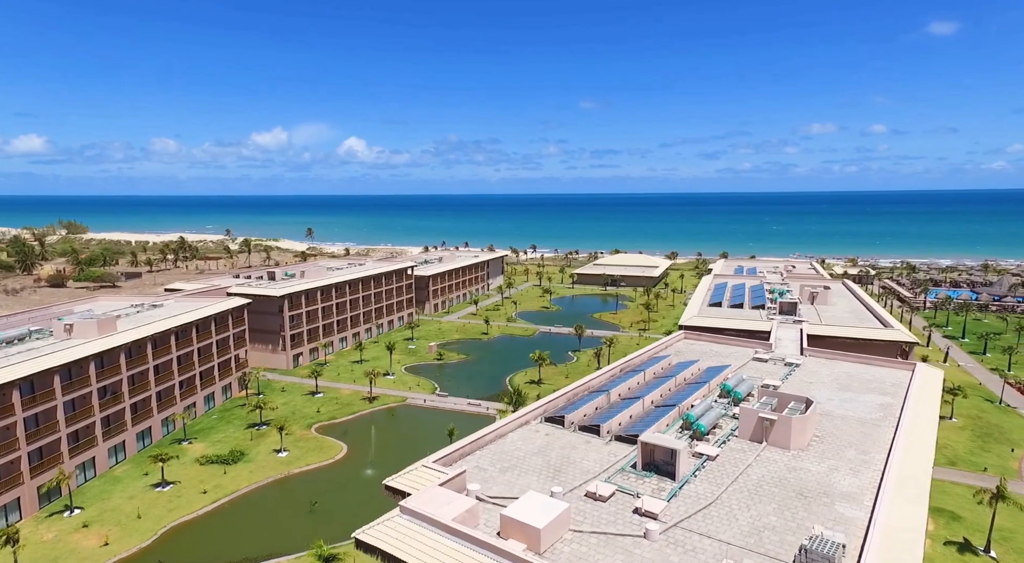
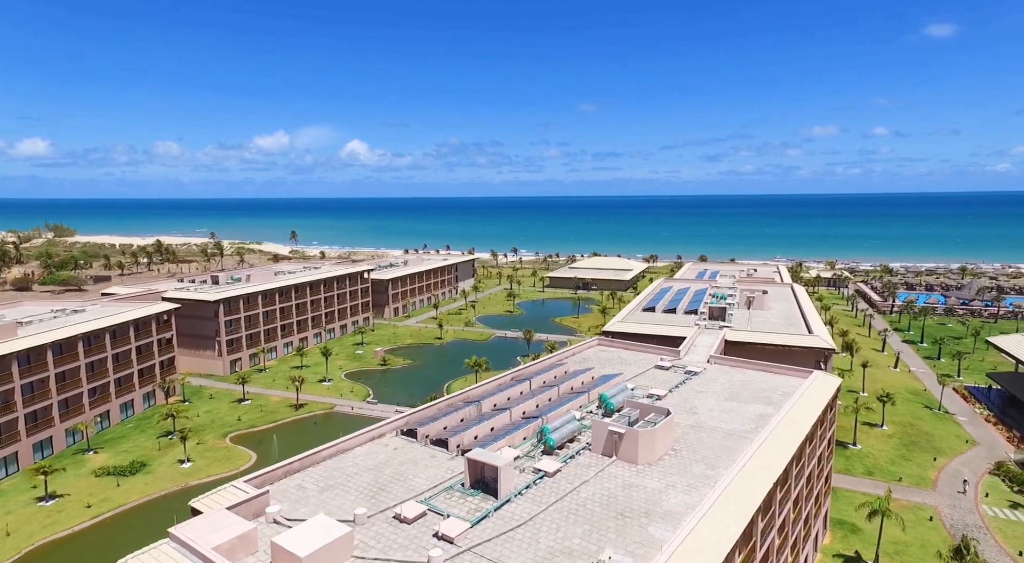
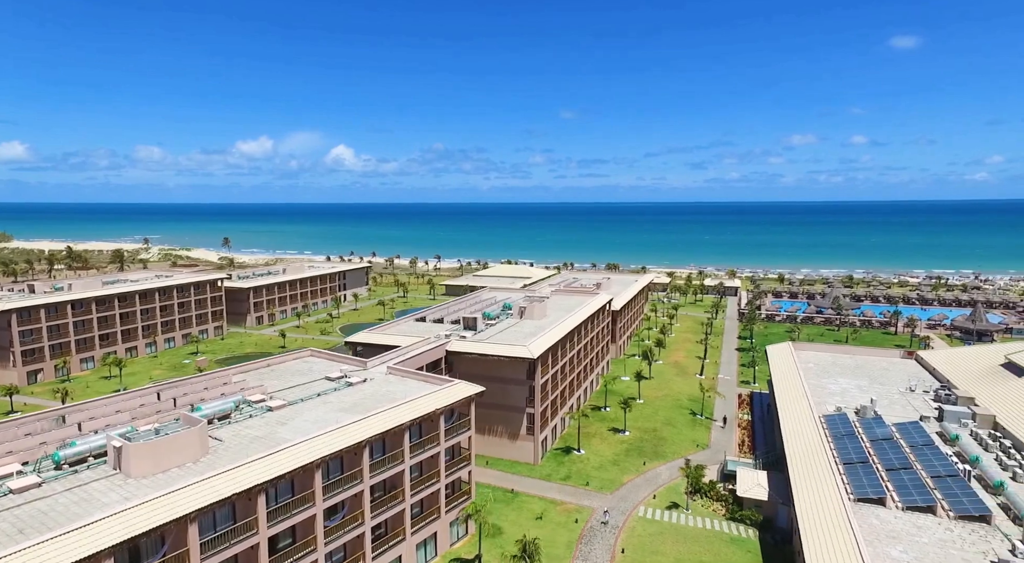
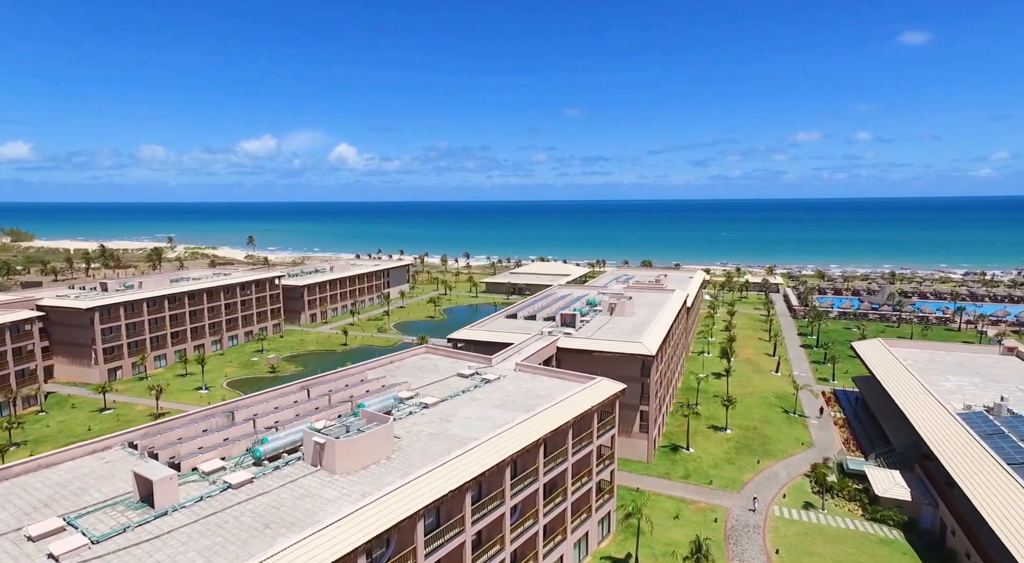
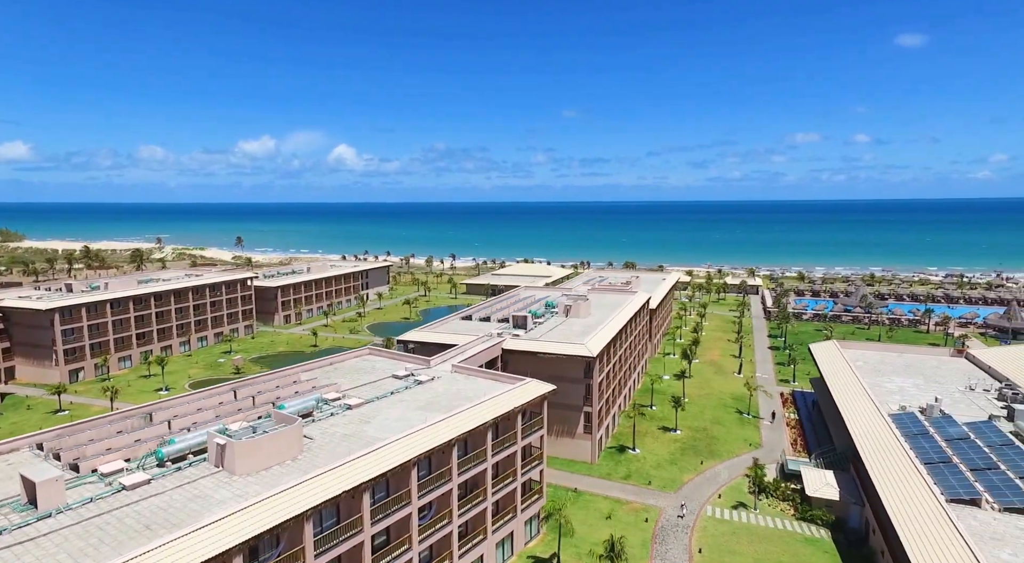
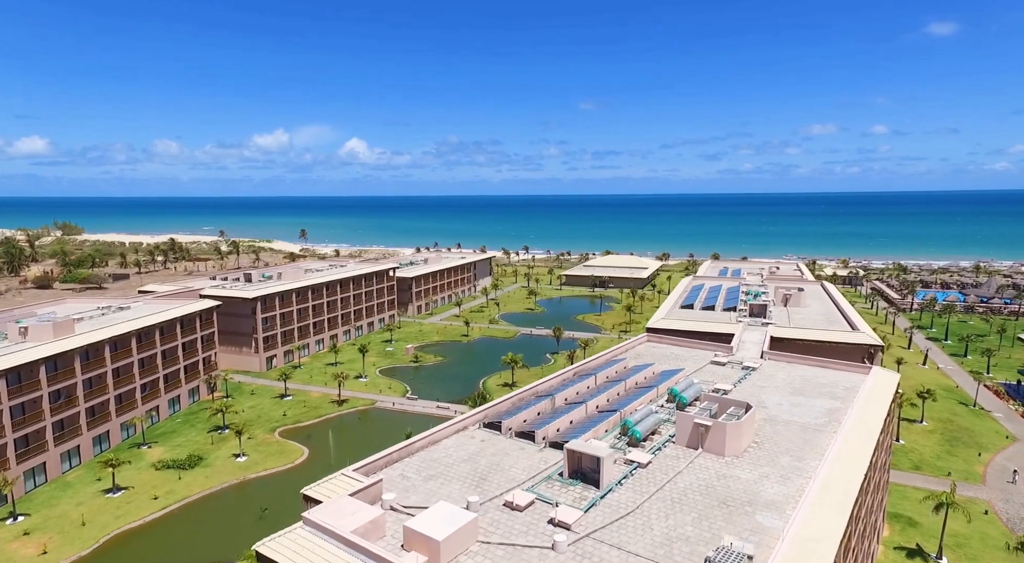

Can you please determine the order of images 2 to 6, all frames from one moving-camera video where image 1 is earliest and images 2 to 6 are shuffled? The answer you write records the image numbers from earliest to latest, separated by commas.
6, 2, 4, 5, 3
